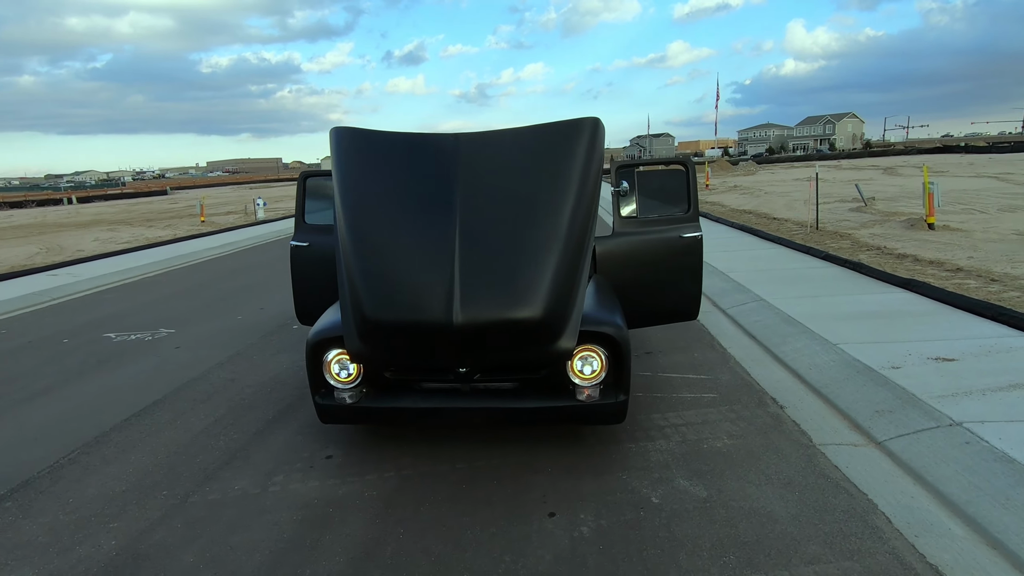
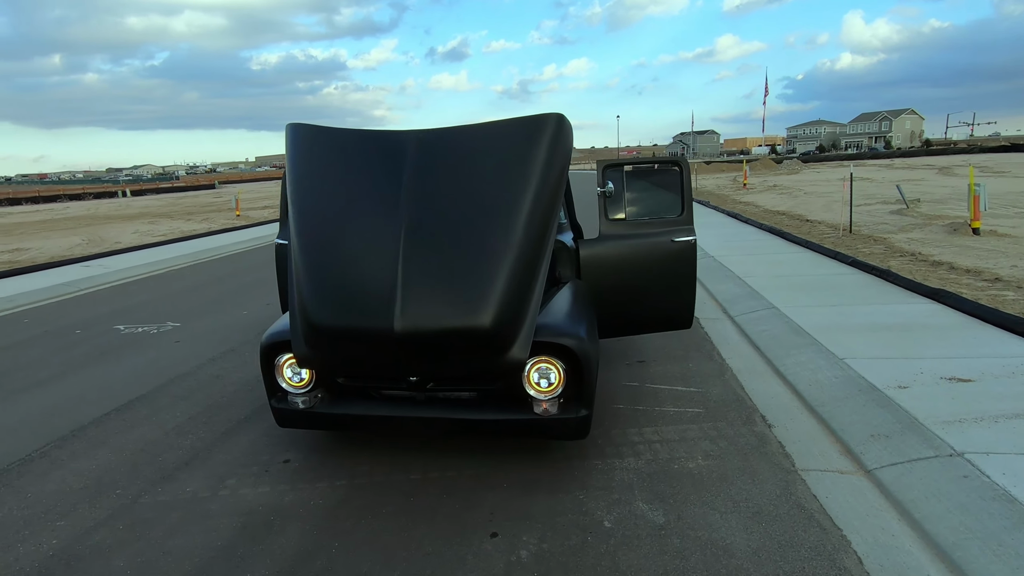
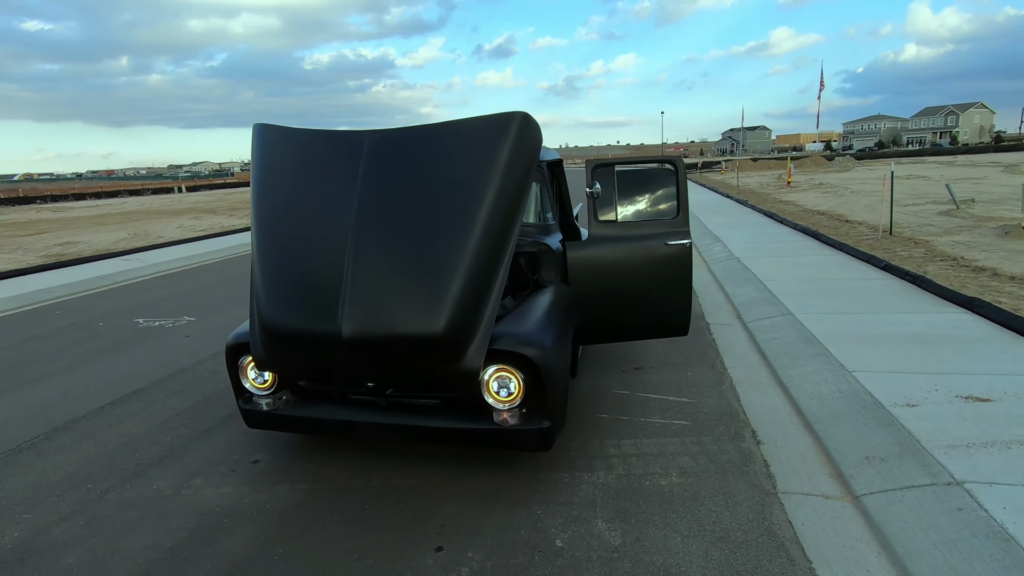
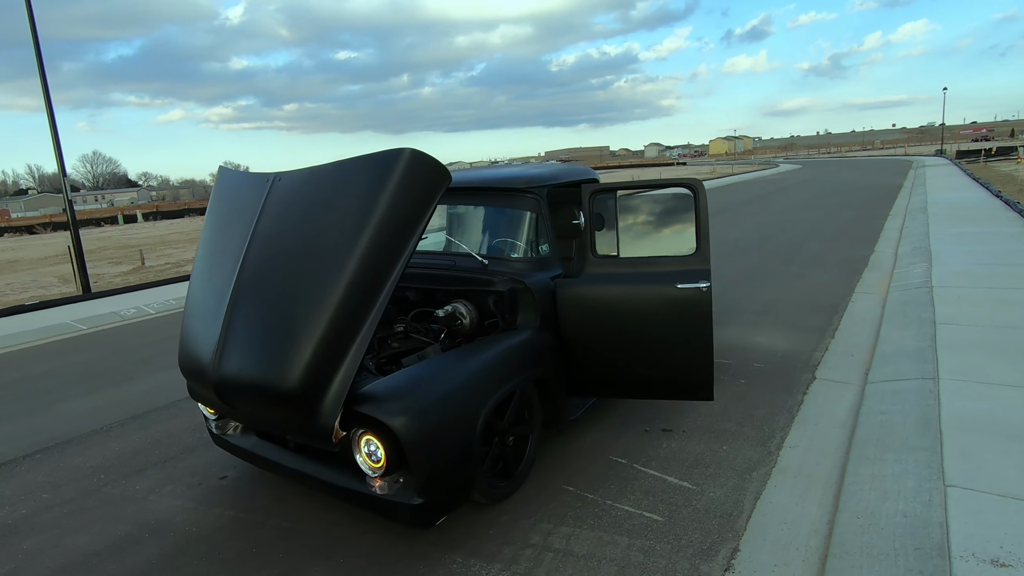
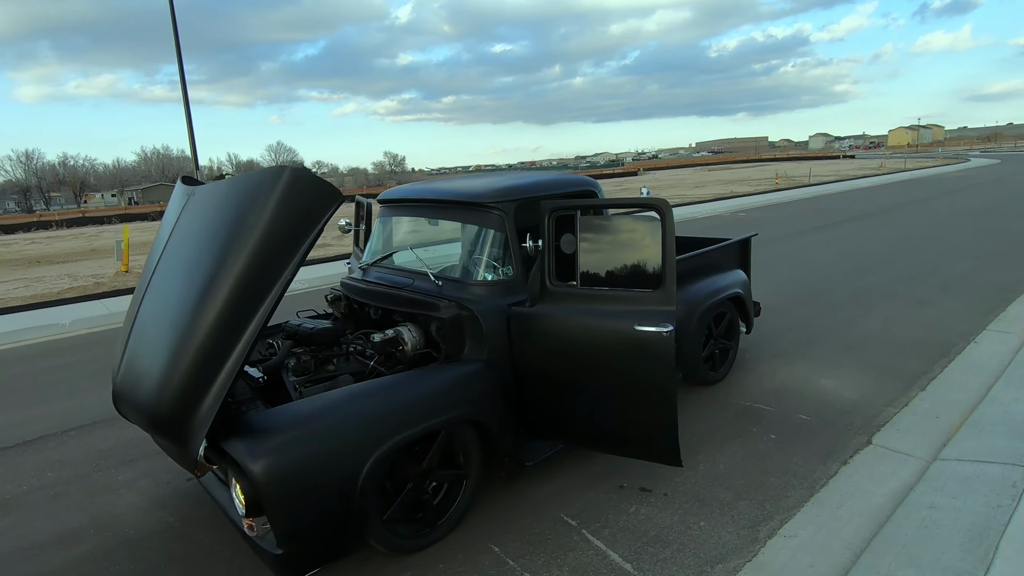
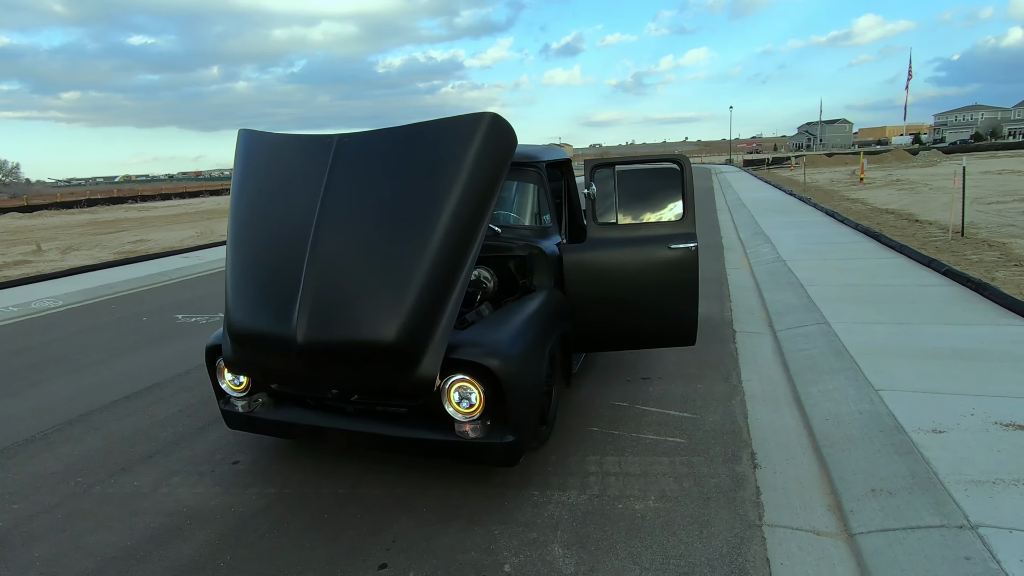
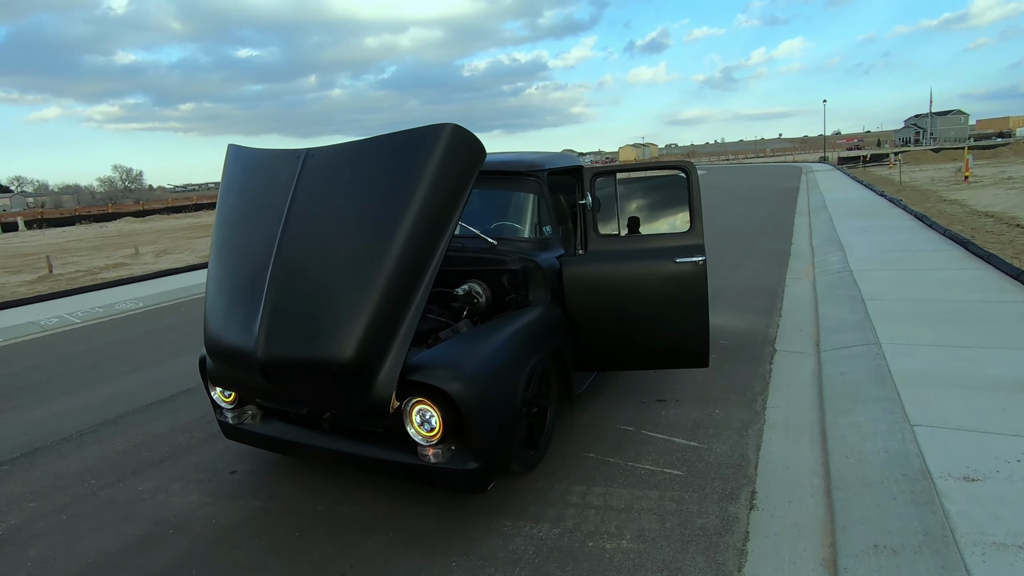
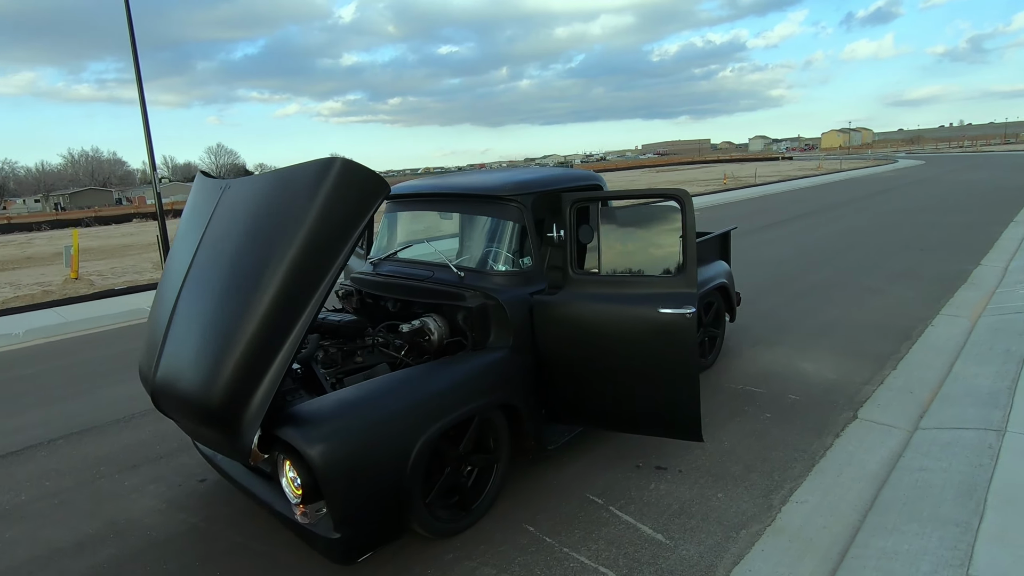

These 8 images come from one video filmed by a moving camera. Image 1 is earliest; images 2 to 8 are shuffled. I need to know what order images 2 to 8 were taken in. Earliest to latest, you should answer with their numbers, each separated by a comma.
2, 3, 6, 7, 4, 8, 5
